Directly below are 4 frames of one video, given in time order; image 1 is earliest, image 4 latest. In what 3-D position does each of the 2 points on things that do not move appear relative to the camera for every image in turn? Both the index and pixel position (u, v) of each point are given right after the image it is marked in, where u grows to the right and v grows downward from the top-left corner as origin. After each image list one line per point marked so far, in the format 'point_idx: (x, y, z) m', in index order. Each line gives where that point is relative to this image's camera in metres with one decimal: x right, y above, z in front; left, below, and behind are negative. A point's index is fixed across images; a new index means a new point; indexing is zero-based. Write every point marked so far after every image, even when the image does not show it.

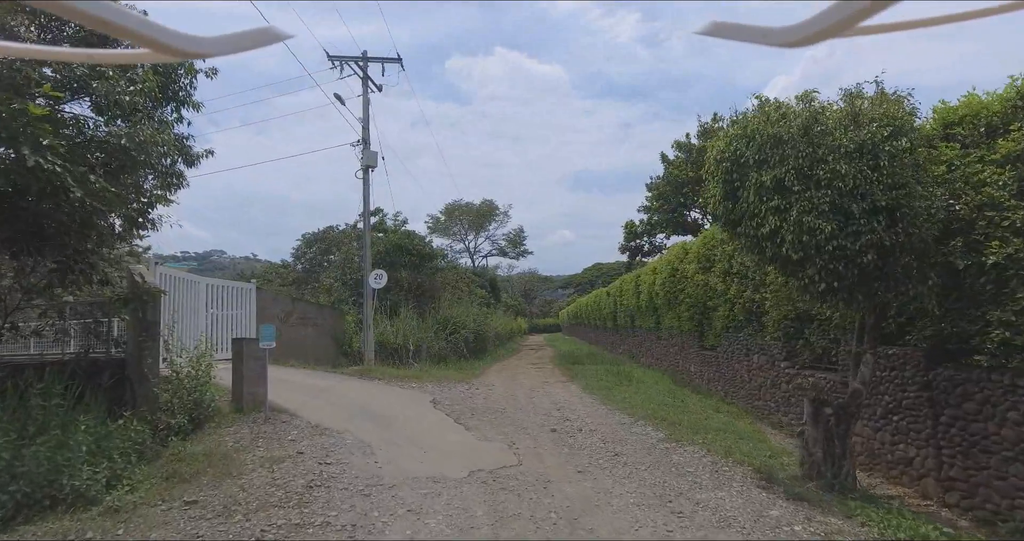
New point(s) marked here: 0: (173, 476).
0: (-3.3, -2.0, +5.9) m
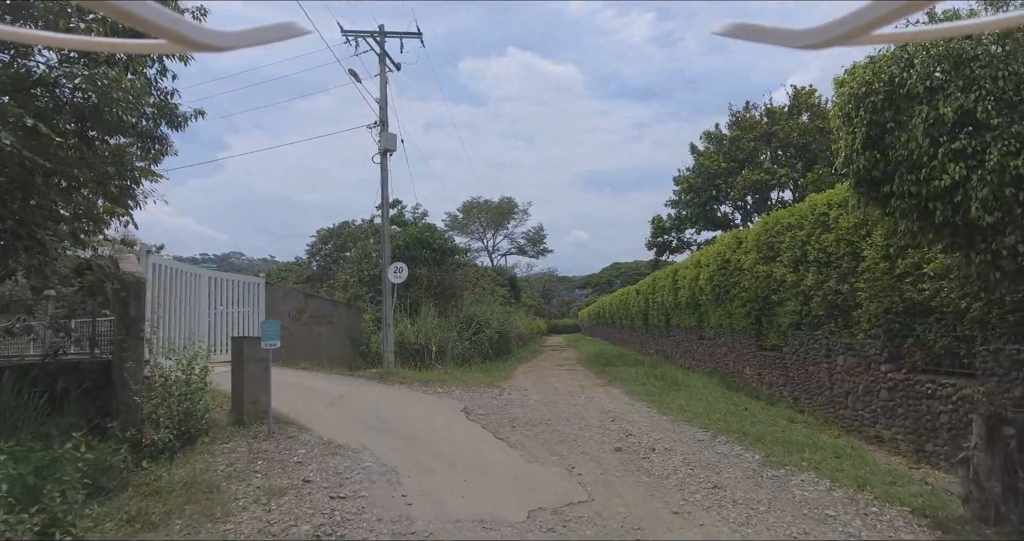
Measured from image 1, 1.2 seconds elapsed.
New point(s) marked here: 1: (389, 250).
0: (-2.7, -1.8, +4.4) m
1: (-3.3, +0.5, +16.4) m
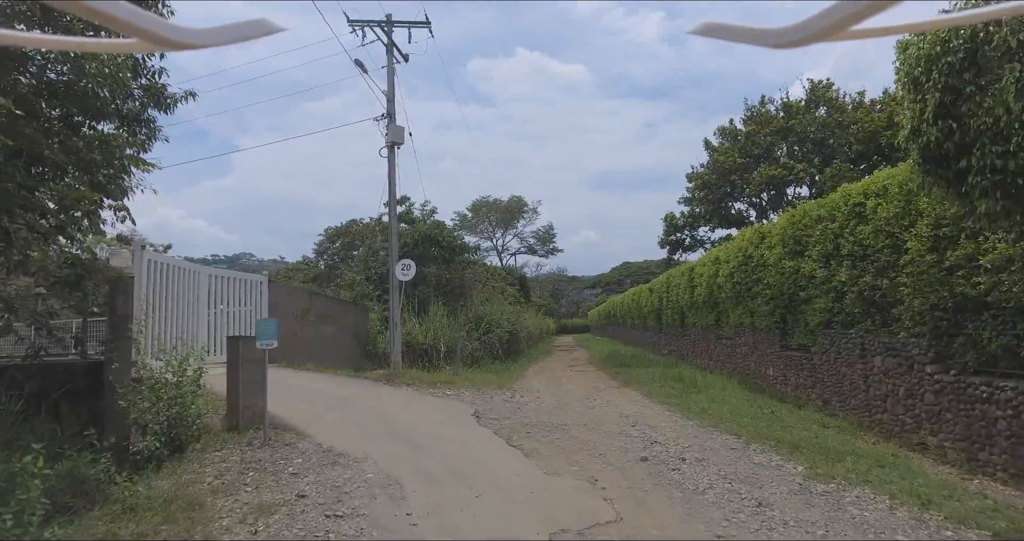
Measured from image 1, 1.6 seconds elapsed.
0: (-2.6, -1.7, +3.9) m
1: (-3.0, +0.6, +15.8) m
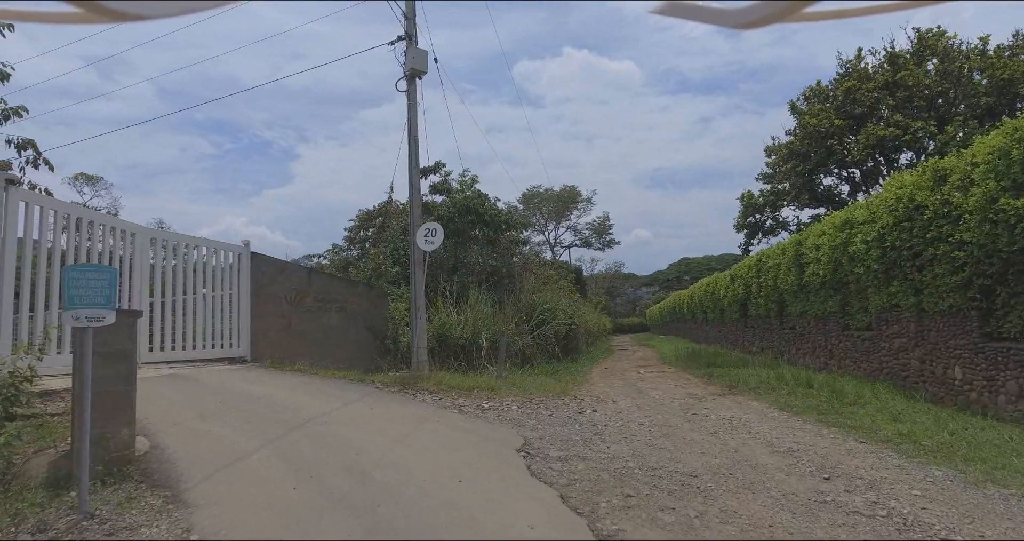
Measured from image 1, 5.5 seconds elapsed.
0: (-2.4, -1.1, +0.3) m
1: (-1.8, +1.2, +12.2) m
